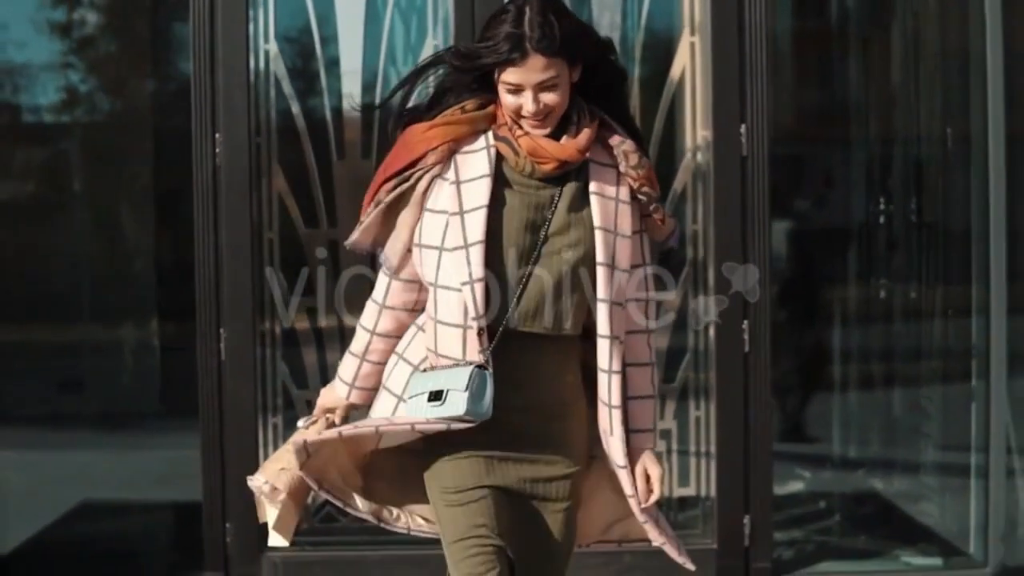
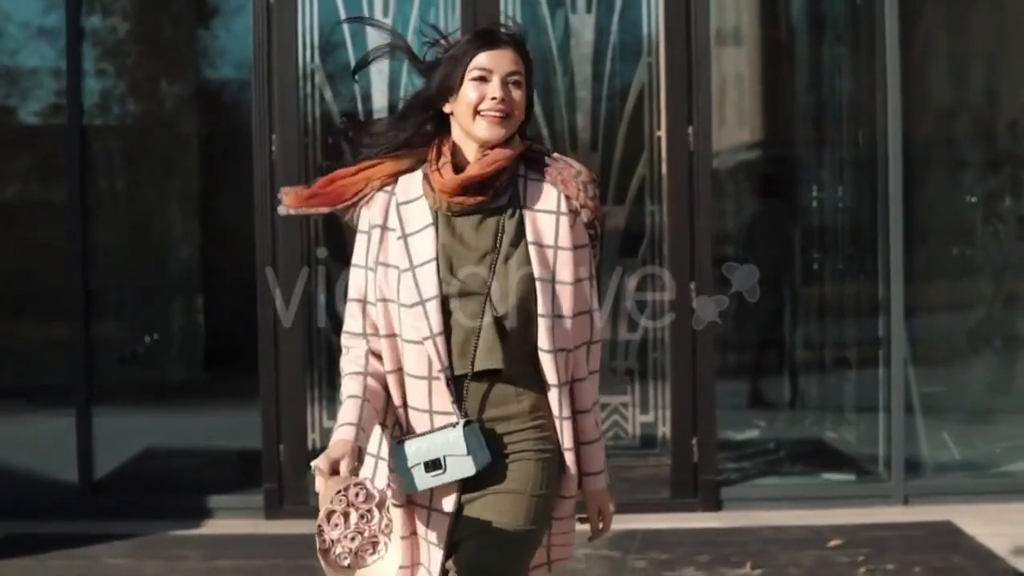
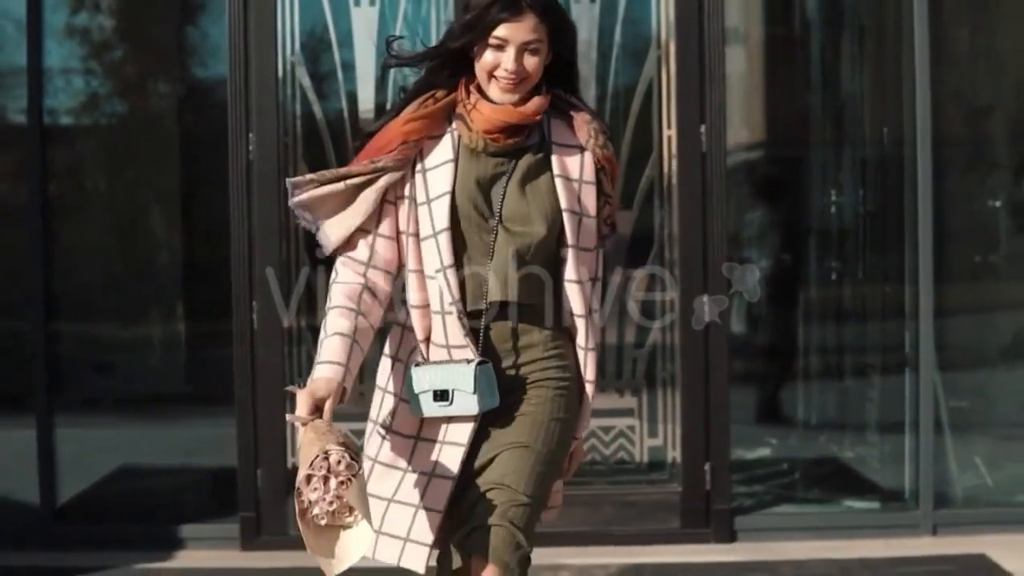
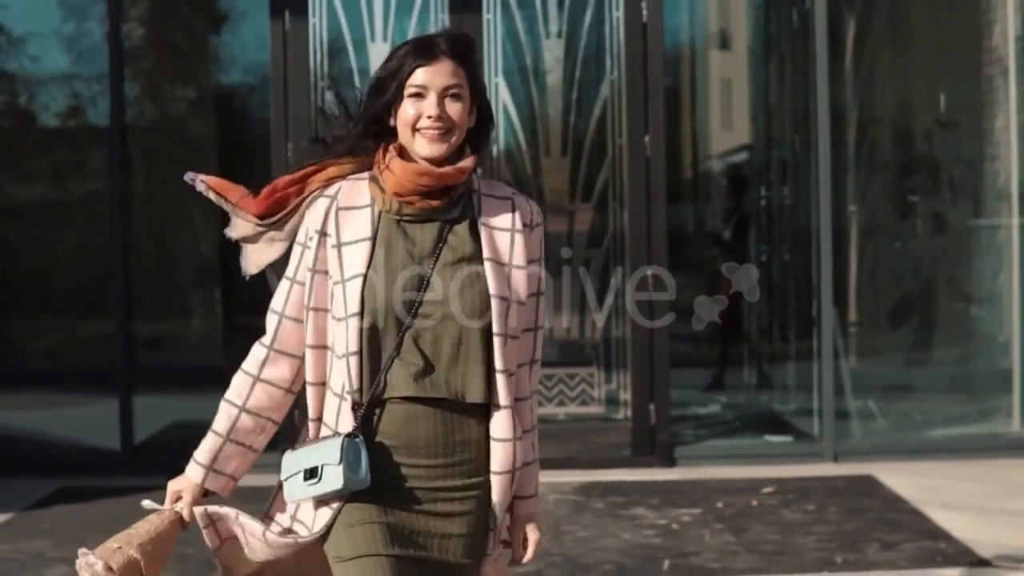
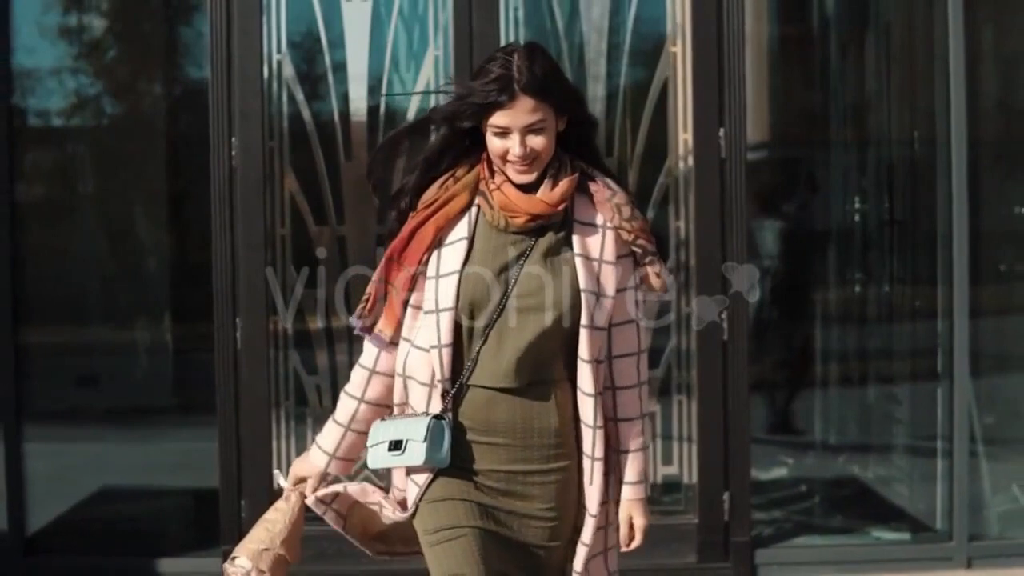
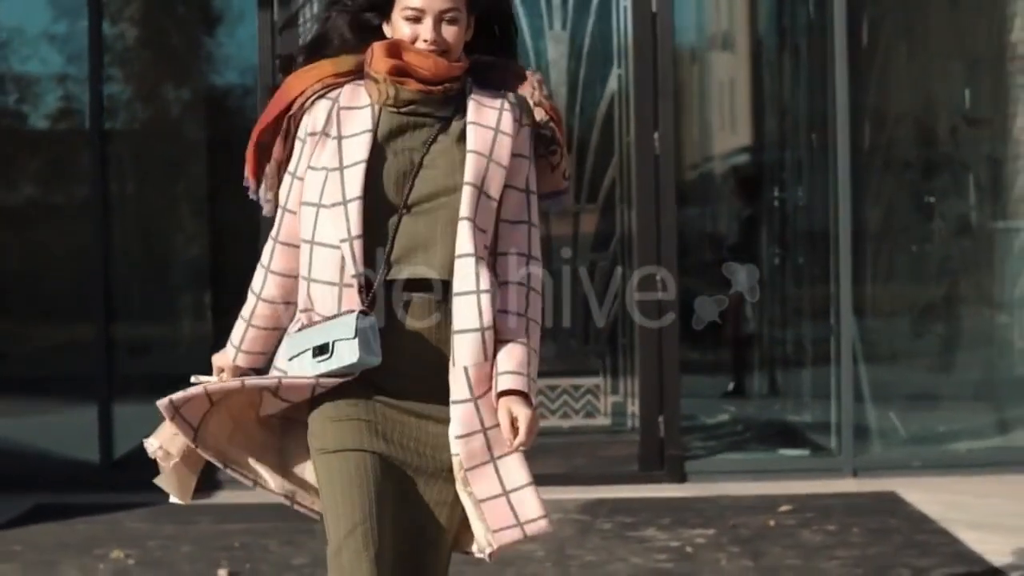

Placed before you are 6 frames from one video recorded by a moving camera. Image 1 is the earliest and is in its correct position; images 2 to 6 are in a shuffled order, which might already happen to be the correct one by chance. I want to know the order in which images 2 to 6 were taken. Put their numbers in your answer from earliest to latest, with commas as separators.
5, 3, 2, 6, 4
